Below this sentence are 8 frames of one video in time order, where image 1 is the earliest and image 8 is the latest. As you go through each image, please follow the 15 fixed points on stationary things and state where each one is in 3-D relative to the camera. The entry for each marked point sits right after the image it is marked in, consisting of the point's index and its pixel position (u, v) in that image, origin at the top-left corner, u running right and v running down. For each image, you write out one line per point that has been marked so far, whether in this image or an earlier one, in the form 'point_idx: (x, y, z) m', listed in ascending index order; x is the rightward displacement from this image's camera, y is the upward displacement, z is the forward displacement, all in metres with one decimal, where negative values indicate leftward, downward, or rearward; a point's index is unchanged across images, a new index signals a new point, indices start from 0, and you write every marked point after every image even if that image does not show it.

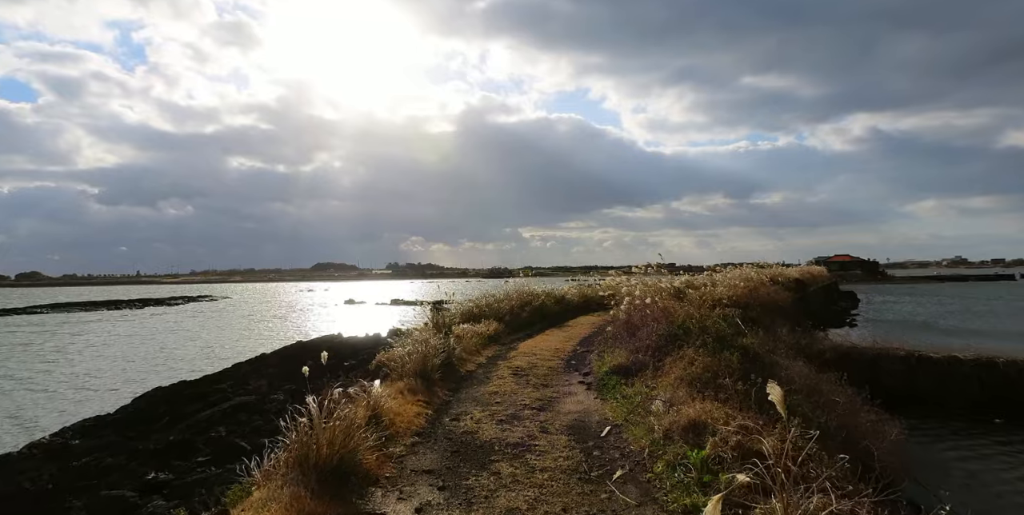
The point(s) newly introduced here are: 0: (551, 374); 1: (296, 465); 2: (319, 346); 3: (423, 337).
0: (+0.7, -2.2, +12.1) m
1: (-2.0, -1.9, +5.8) m
2: (-5.9, -2.7, +19.6) m
3: (-1.8, -1.6, +13.2) m
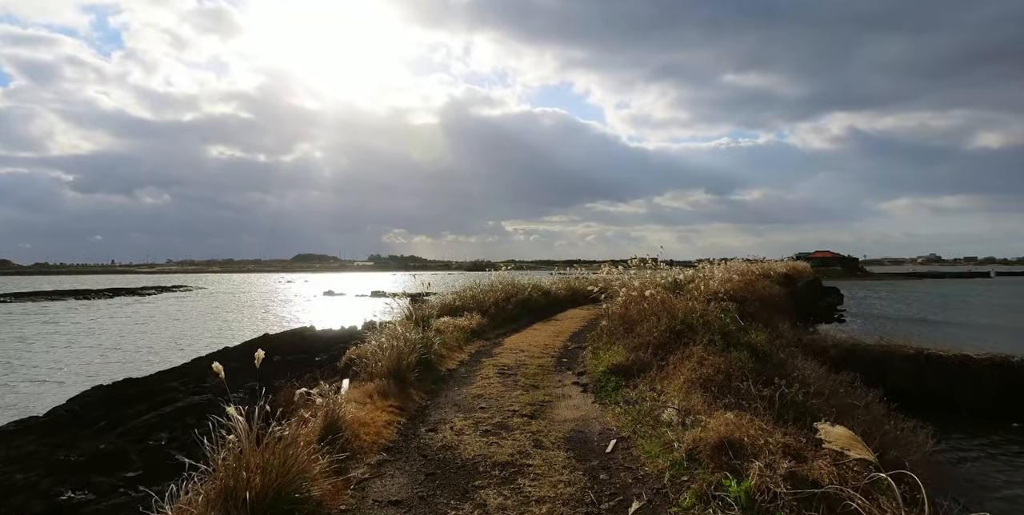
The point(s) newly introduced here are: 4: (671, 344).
0: (+0.5, -2.0, +10.9) m
1: (-2.0, -1.7, +4.5) m
2: (-6.4, -2.3, +18.2) m
3: (-2.1, -1.4, +11.9) m
4: (+2.8, -1.5, +11.2) m
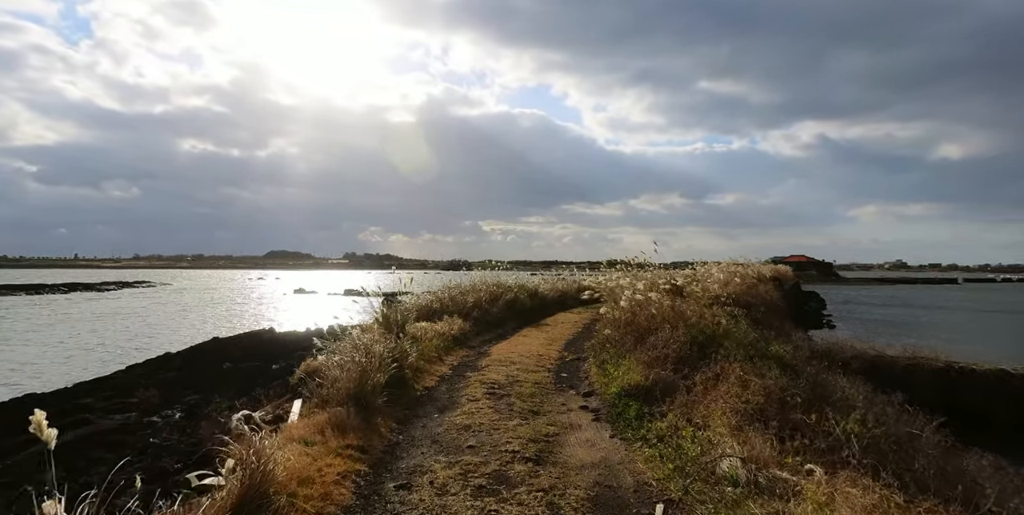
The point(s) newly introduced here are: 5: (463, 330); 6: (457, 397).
0: (+0.4, -1.9, +8.9) m
1: (-1.9, -1.6, +2.4) m
2: (-6.8, -2.1, +16.0) m
3: (-2.2, -1.3, +9.8) m
4: (+2.7, -1.5, +9.3) m
5: (-1.1, -1.6, +13.8) m
6: (-0.7, -1.9, +8.5) m
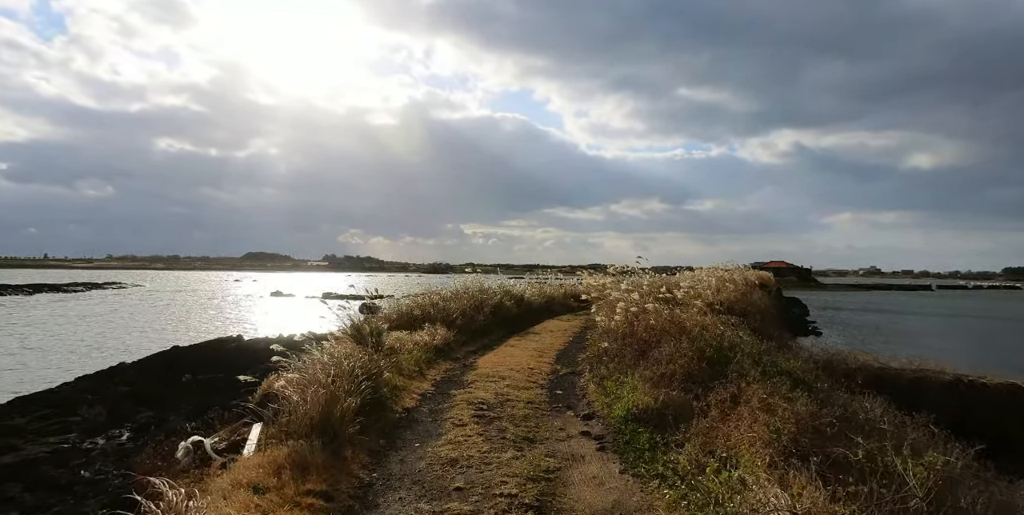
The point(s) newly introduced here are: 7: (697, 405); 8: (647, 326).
0: (+0.3, -2.0, +7.9) m
1: (-1.8, -1.6, +1.4) m
2: (-7.1, -2.2, +14.8) m
3: (-2.4, -1.3, +8.8) m
4: (+2.6, -1.6, +8.4) m
5: (-1.3, -1.6, +12.7) m
6: (-0.8, -1.9, +7.4) m
7: (+2.1, -1.7, +7.3) m
8: (+2.3, -1.2, +10.8) m
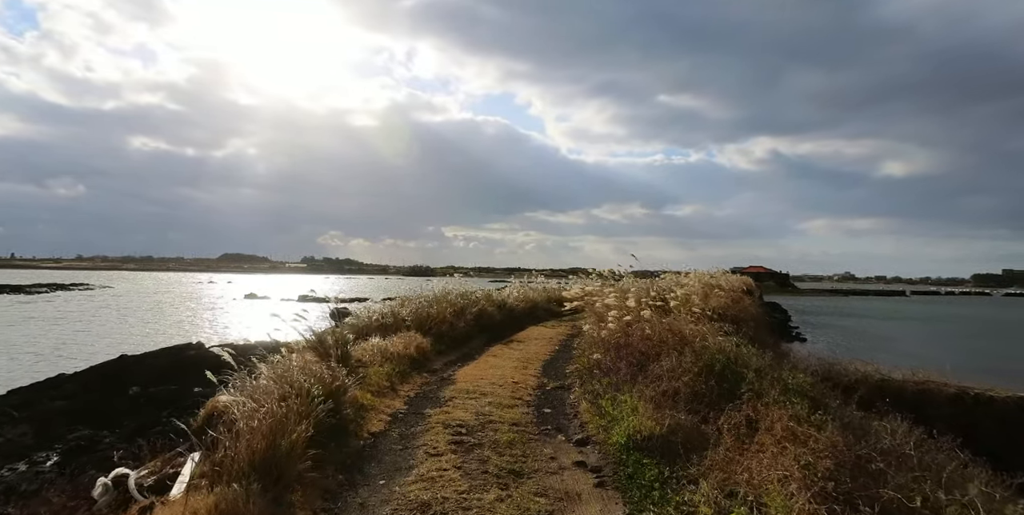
0: (+0.1, -2.0, +6.9) m
1: (-1.8, -1.6, +0.3) m
2: (-7.5, -2.2, +13.5) m
3: (-2.6, -1.3, +7.7) m
4: (+2.4, -1.6, +7.4) m
5: (-1.6, -1.7, +11.7) m
6: (-1.0, -1.9, +6.4) m
7: (+2.0, -1.7, +6.4) m
8: (+2.0, -1.2, +9.8) m
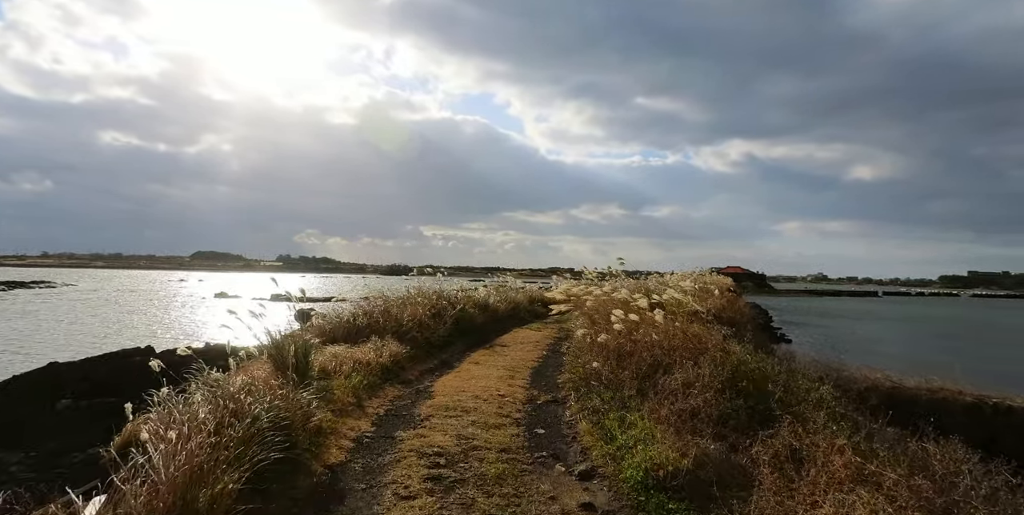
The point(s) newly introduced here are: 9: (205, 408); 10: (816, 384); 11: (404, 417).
0: (0.0, -1.9, +5.6) m
1: (-1.7, -1.5, -1.0) m
2: (-7.8, -2.1, +12.0) m
3: (-2.7, -1.2, +6.3) m
4: (+2.3, -1.5, +6.2) m
5: (-1.9, -1.6, +10.3) m
6: (-1.1, -1.8, +5.1) m
7: (+1.9, -1.7, +5.2) m
8: (+1.8, -1.2, +8.6) m
9: (-2.6, -1.3, +5.5) m
10: (+4.7, -2.0, +9.9) m
11: (-1.3, -1.9, +7.6) m
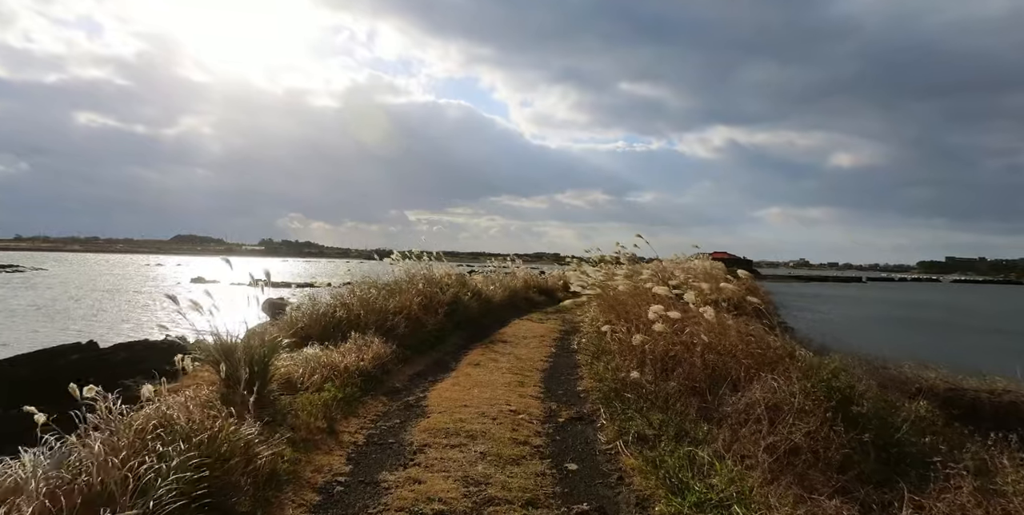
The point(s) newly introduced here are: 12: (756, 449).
0: (+0.2, -1.8, +3.8) m
1: (-1.3, -1.5, -2.9) m
2: (-7.7, -1.8, +10.0) m
3: (-2.5, -1.1, +4.4) m
4: (+2.5, -1.4, +4.5) m
5: (-1.8, -1.3, +8.4) m
6: (-0.8, -1.7, +3.2) m
7: (+2.1, -1.5, +3.4) m
8: (+2.0, -1.0, +6.8) m
9: (-2.4, -1.1, +3.6) m
10: (+4.8, -1.7, +8.2) m
11: (-1.1, -1.7, +5.7) m
12: (+1.8, -1.4, +4.6) m
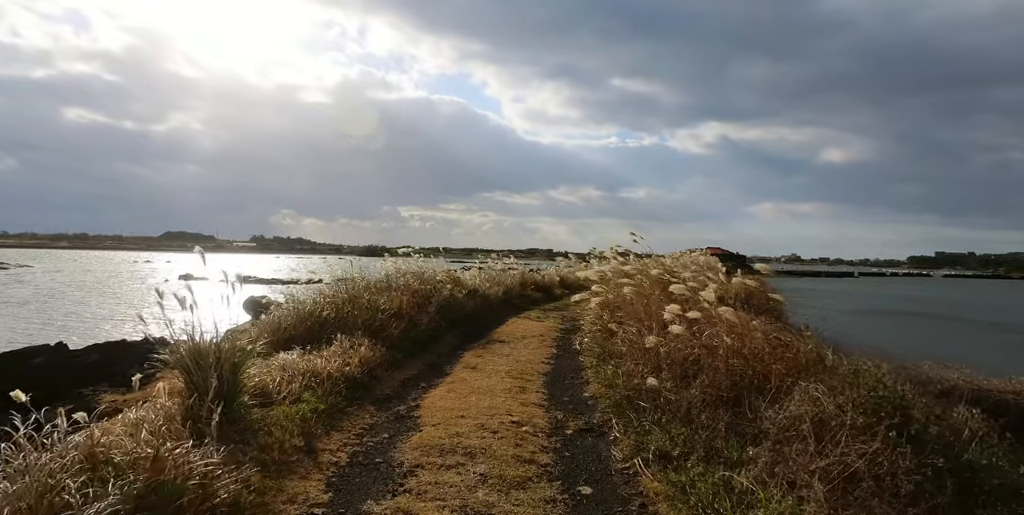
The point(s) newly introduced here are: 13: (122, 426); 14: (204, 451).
0: (+0.3, -1.8, +3.1) m
1: (-1.1, -1.5, -3.6) m
2: (-7.7, -1.7, +9.2) m
3: (-2.4, -1.0, +3.6) m
4: (+2.6, -1.3, +3.8) m
5: (-1.7, -1.3, +7.7) m
6: (-0.7, -1.7, +2.5) m
7: (+2.2, -1.5, +2.7) m
8: (+2.0, -0.9, +6.1) m
9: (-2.3, -1.1, +2.8) m
10: (+4.8, -1.7, +7.5) m
11: (-1.0, -1.6, +5.0) m
12: (+1.8, -1.3, +3.9) m
13: (-2.7, -1.1, +4.5) m
14: (-2.0, -1.2, +4.2) m
